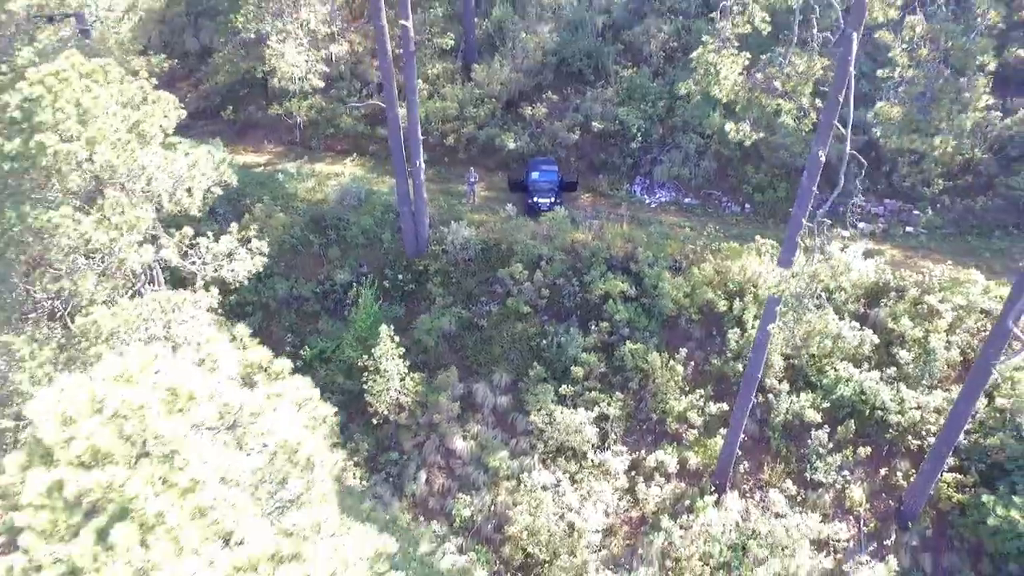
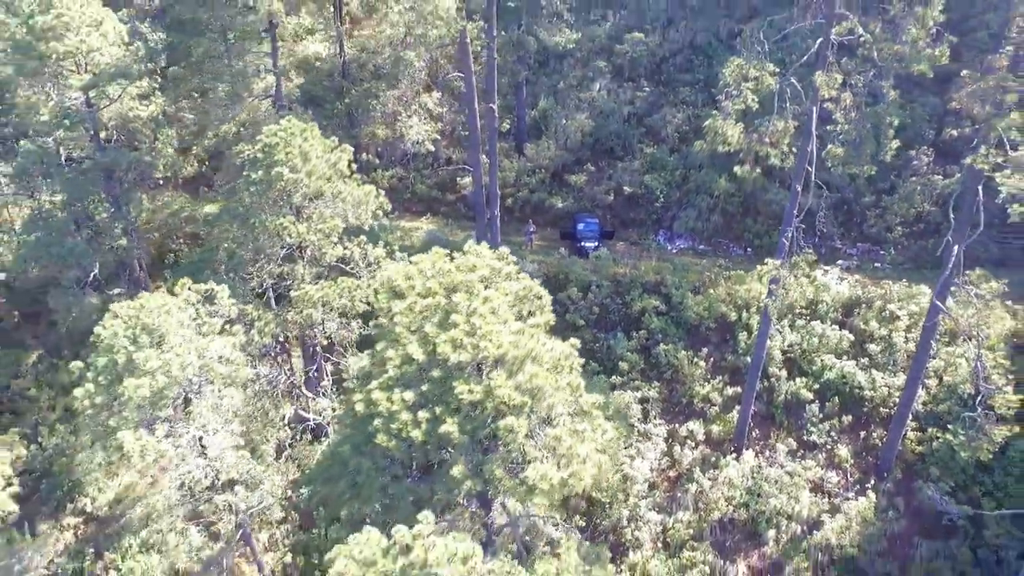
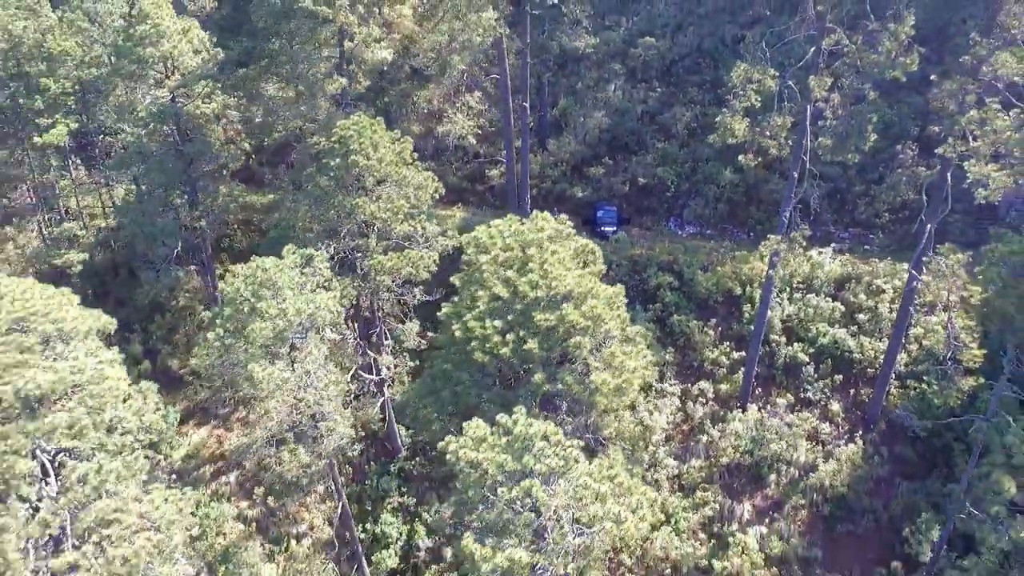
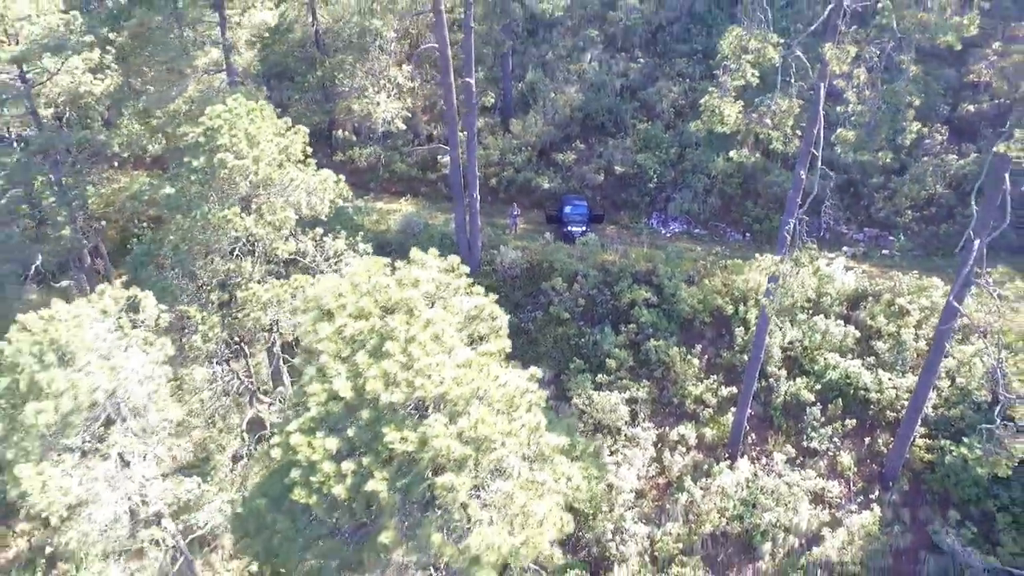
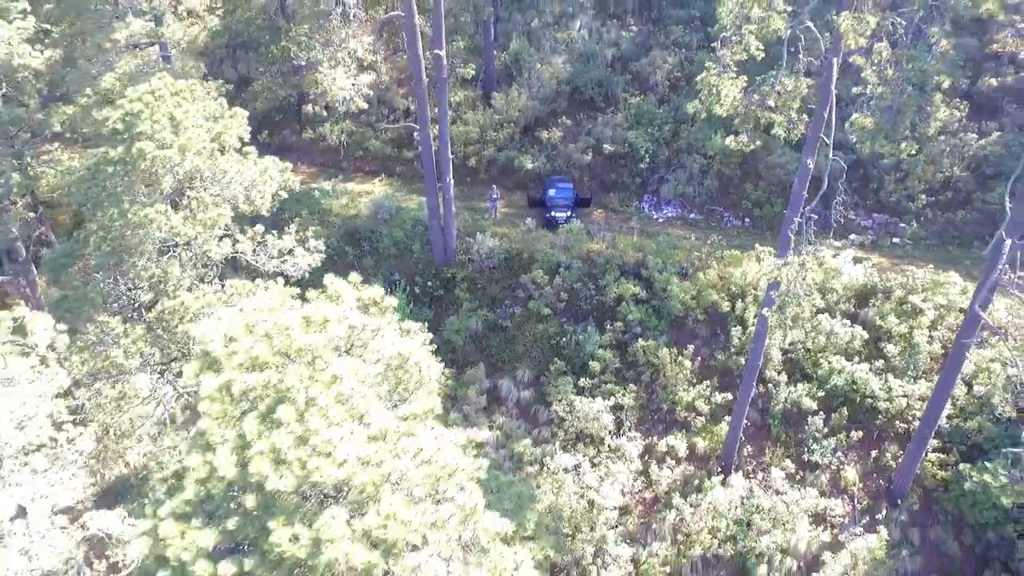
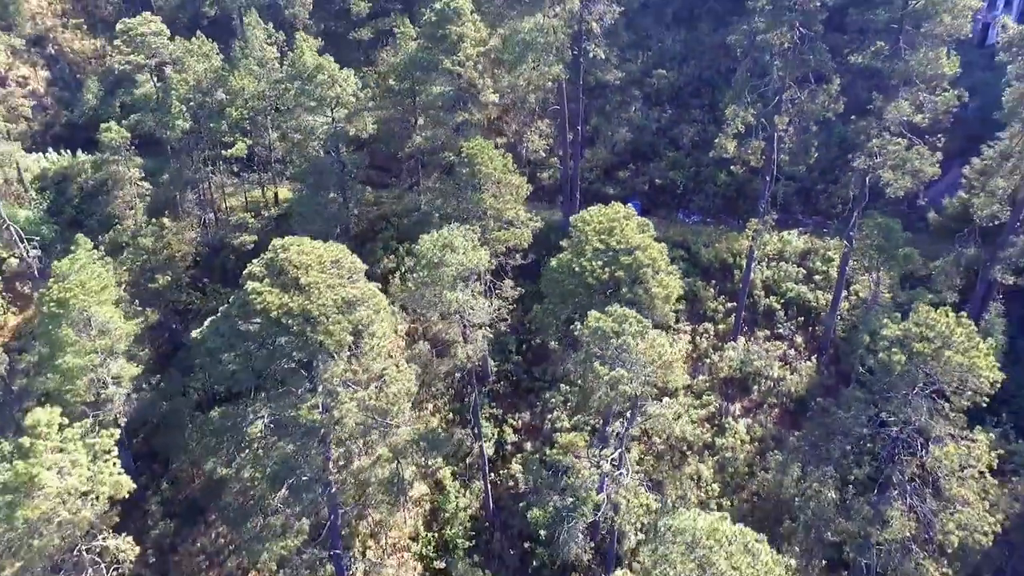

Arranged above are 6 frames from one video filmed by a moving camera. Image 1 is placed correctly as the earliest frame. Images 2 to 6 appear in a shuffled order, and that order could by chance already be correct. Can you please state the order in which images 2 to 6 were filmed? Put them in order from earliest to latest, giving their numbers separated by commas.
5, 4, 2, 3, 6
